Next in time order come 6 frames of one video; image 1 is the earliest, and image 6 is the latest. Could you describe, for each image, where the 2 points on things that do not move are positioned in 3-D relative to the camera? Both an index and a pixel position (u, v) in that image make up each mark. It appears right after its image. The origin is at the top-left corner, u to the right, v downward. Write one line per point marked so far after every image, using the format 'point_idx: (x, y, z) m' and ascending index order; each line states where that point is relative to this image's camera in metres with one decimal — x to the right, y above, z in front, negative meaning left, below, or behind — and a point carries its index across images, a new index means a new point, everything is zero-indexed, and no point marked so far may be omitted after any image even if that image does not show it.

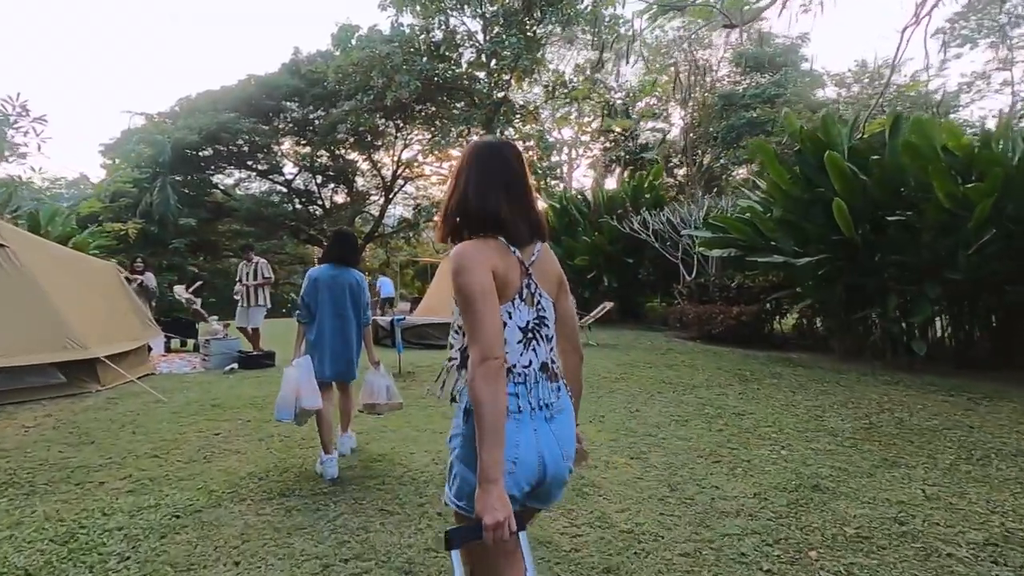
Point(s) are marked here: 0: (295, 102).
0: (-8.3, +6.9, +20.1) m
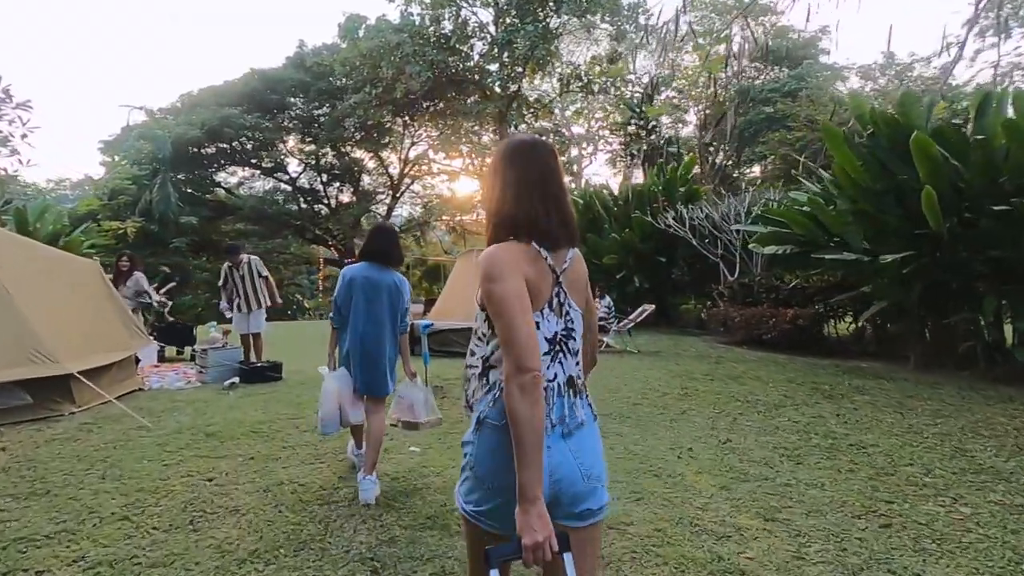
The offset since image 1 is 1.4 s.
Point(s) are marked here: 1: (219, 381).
0: (-7.7, +6.9, +19.3) m
1: (-3.1, -1.0, +5.7) m
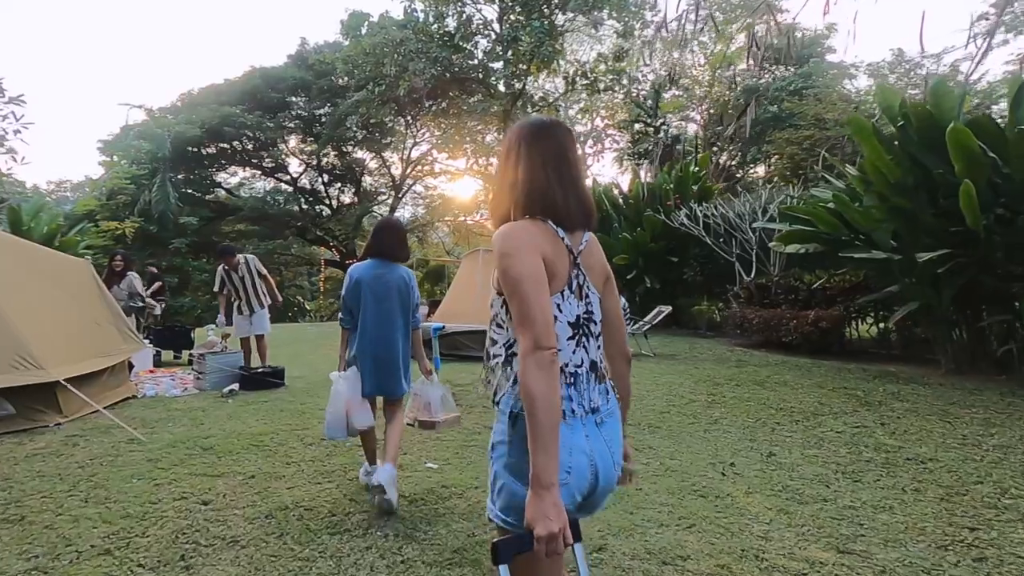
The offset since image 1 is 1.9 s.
0: (-7.5, +6.8, +19.0) m
1: (-3.0, -1.0, +5.3) m
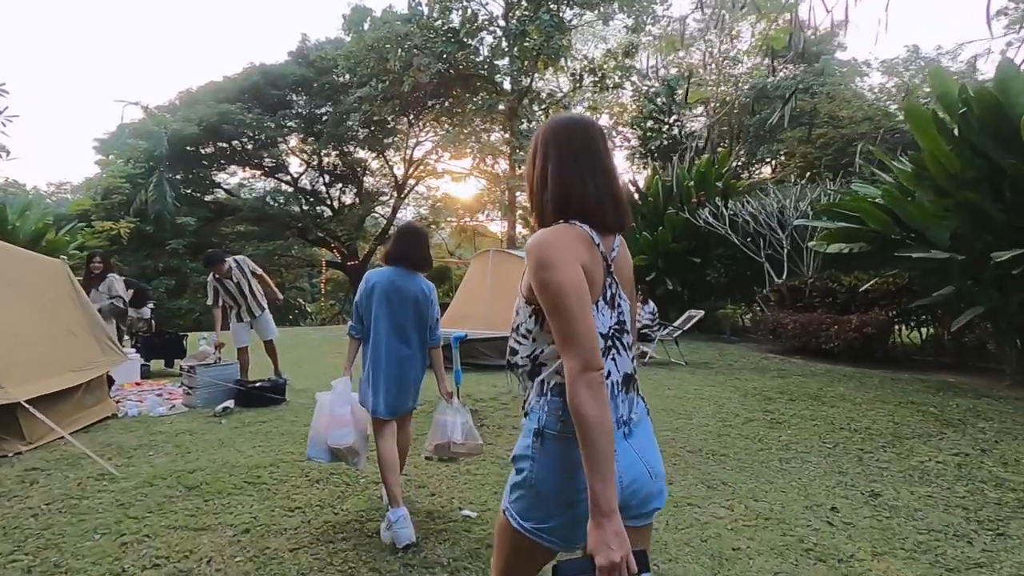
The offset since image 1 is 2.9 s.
0: (-7.3, +6.7, +18.4) m
1: (-2.7, -1.0, +4.7) m
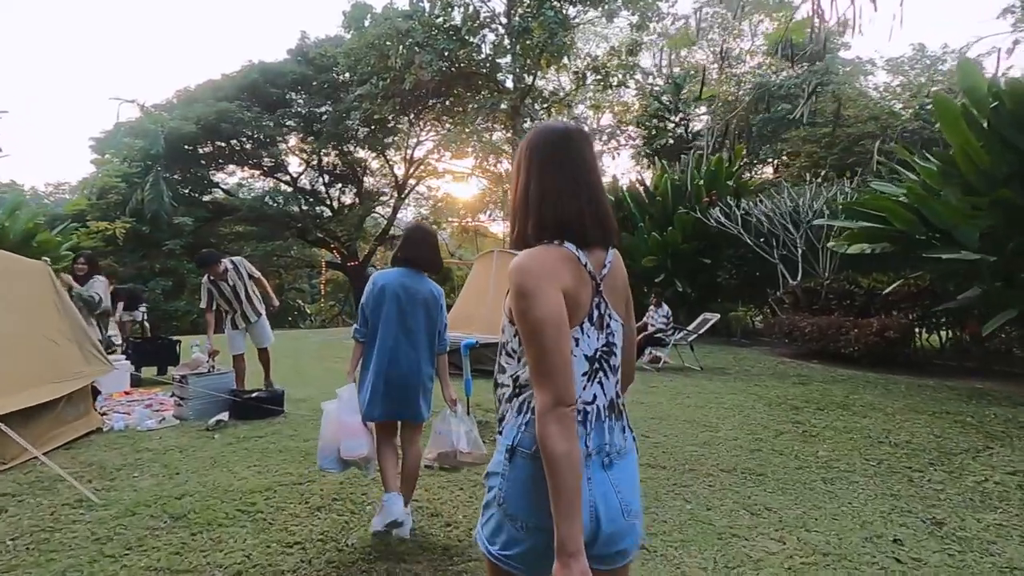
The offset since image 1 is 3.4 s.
0: (-7.2, +6.7, +18.0) m
1: (-2.6, -1.1, +4.4) m
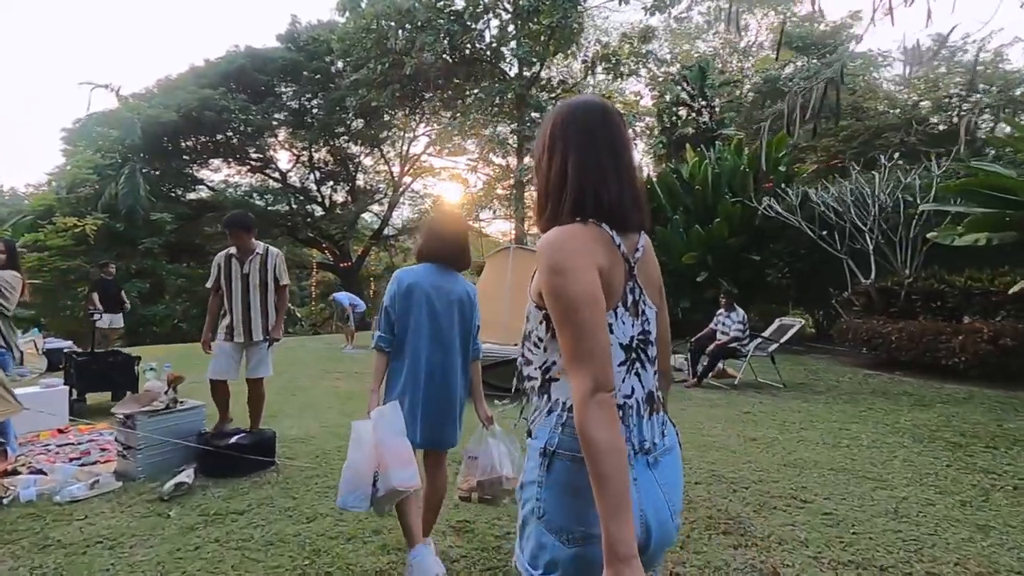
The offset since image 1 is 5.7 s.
0: (-6.9, +6.6, +16.6) m
1: (-2.0, -1.1, +3.0) m
